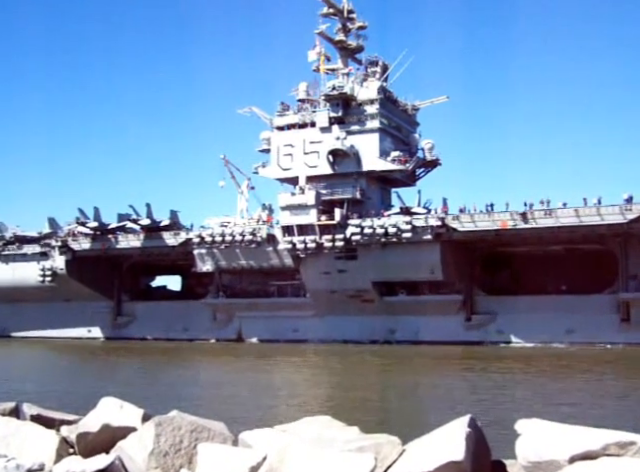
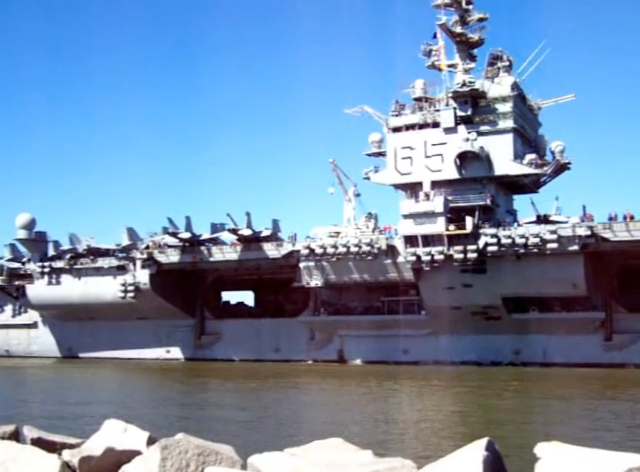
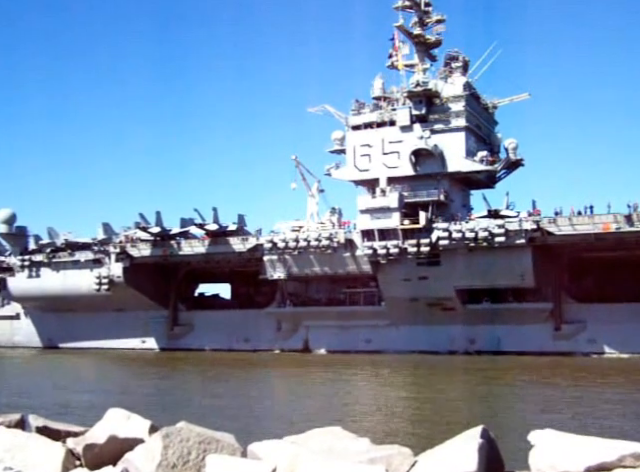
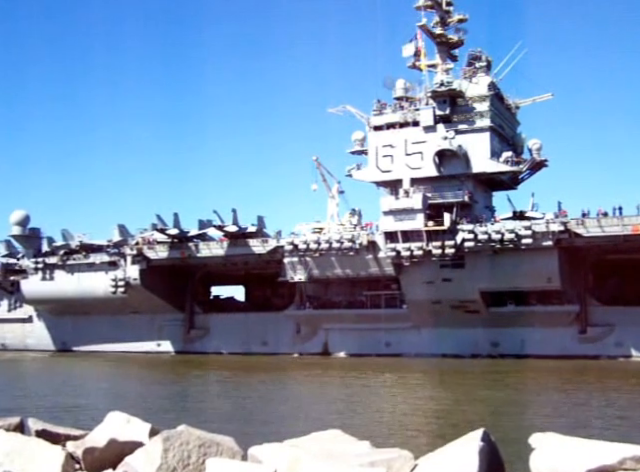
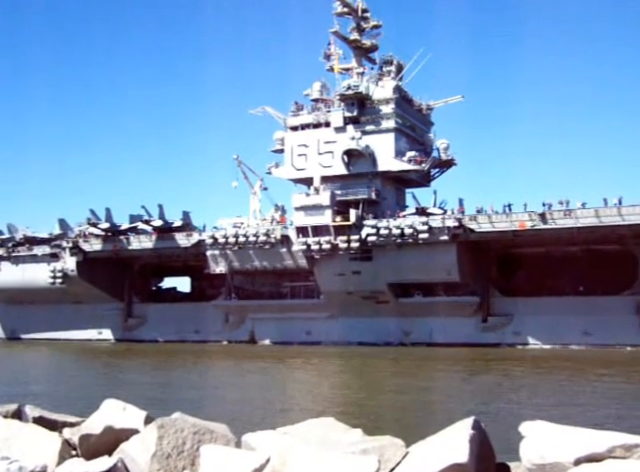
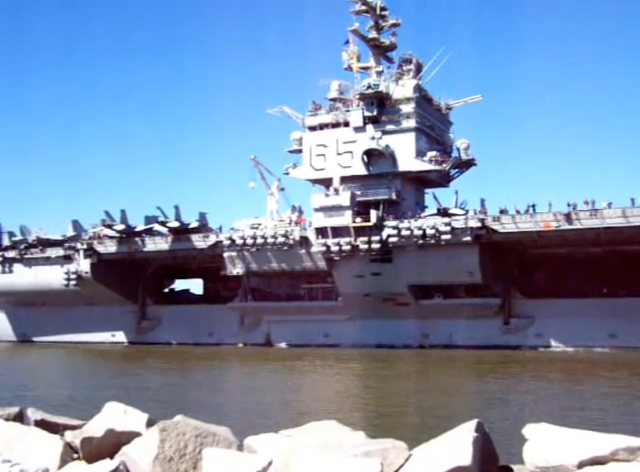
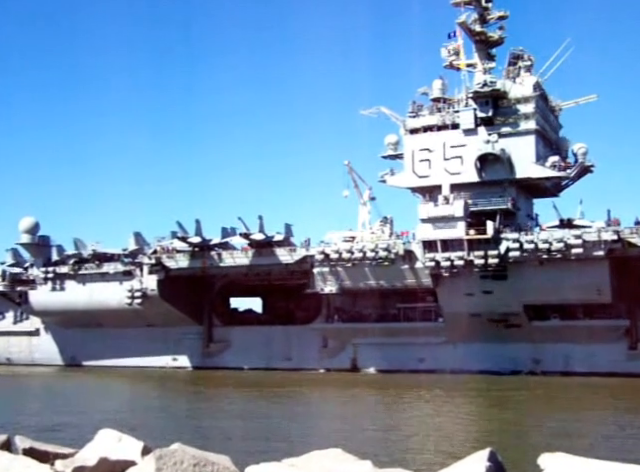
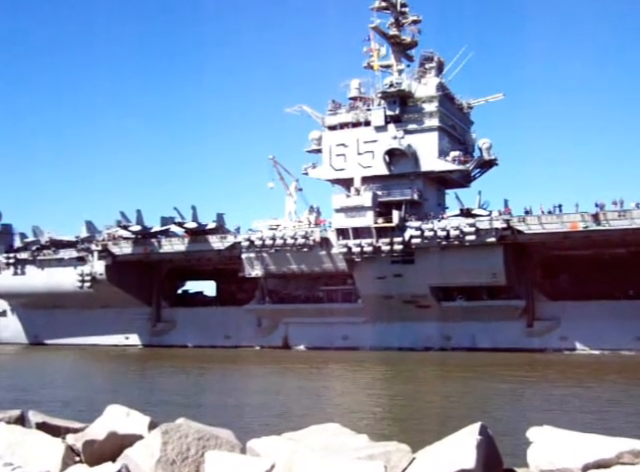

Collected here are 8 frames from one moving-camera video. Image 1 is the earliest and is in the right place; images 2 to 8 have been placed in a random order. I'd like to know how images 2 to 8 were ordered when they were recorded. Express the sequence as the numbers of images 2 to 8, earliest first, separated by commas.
5, 6, 8, 3, 4, 2, 7
